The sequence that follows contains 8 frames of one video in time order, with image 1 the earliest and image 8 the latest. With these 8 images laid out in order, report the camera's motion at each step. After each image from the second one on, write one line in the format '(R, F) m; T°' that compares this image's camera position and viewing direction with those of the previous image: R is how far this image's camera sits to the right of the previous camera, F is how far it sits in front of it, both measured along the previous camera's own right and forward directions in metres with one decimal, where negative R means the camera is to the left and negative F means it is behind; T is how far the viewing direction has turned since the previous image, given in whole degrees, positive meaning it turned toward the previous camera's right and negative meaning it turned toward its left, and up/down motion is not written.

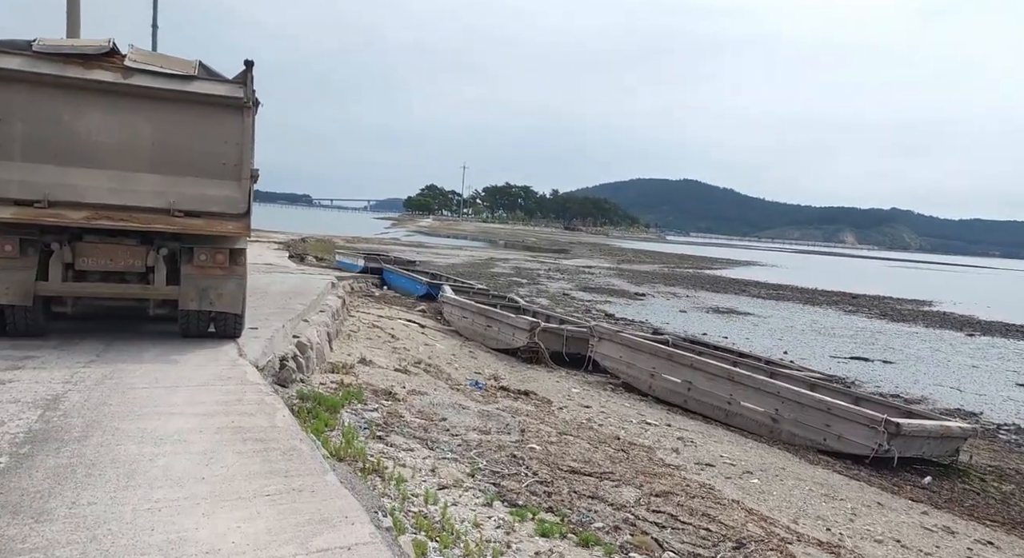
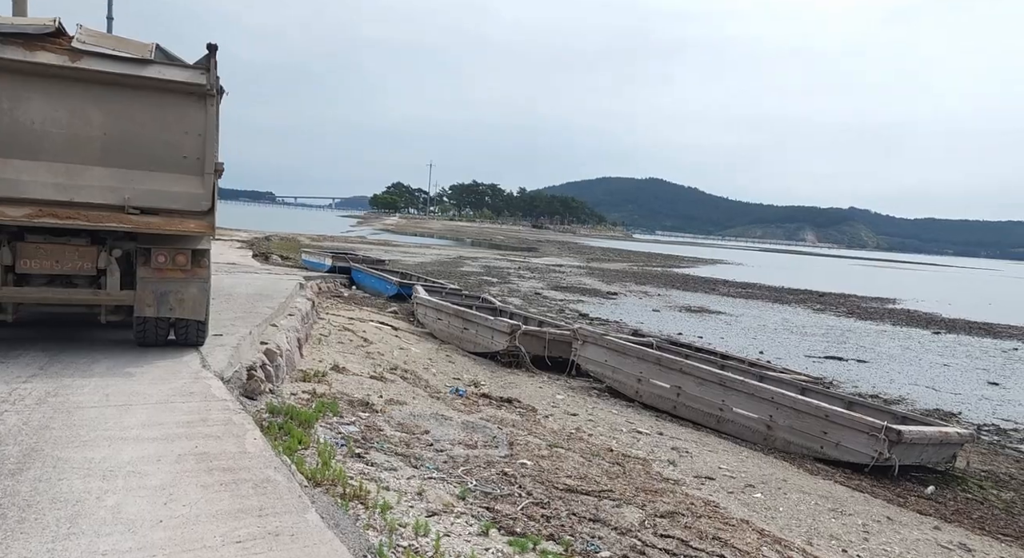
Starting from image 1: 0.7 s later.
(-0.2, +0.5) m; +2°
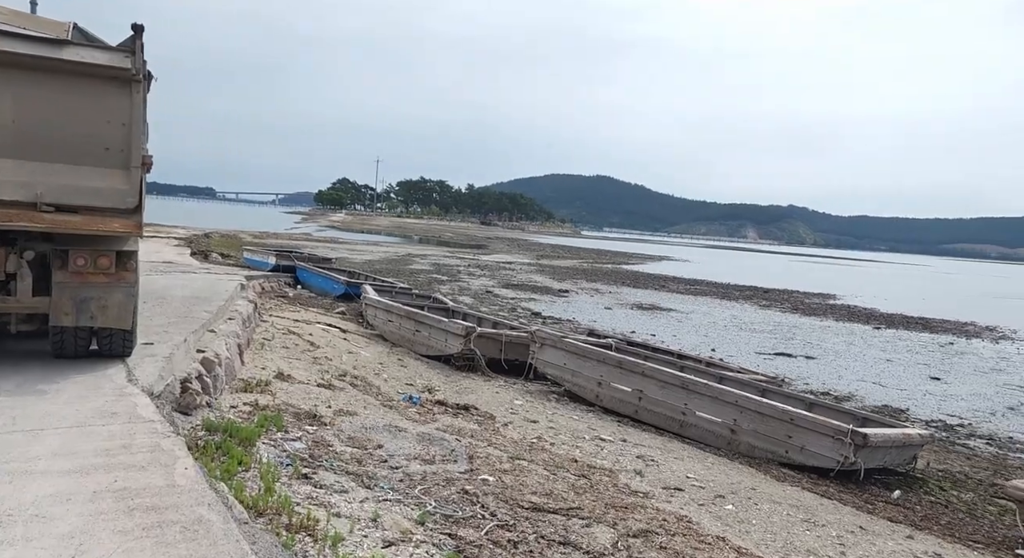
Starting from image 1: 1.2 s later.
(-0.1, +0.4) m; +4°
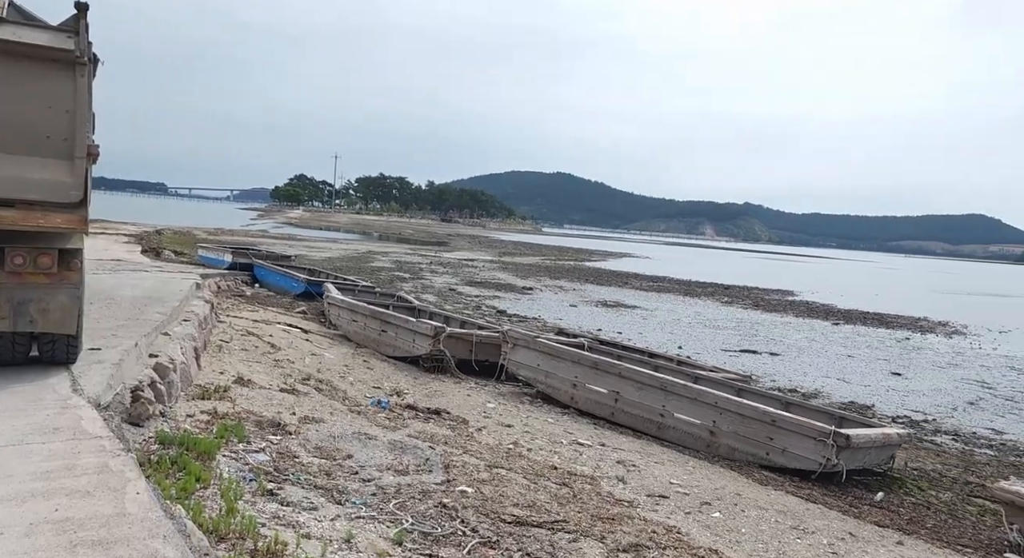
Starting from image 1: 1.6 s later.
(-0.1, +0.3) m; +3°
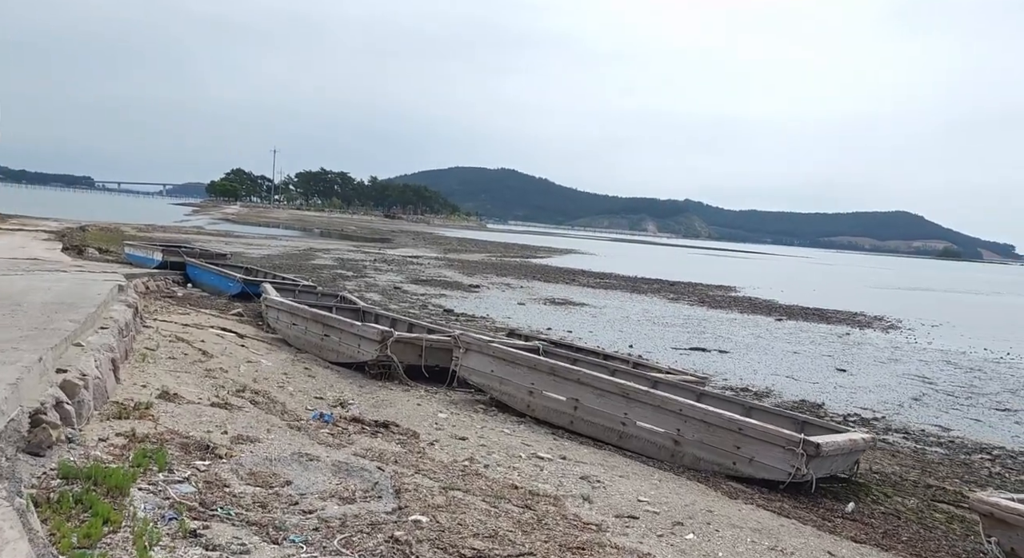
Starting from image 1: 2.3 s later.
(-0.1, +0.5) m; +4°
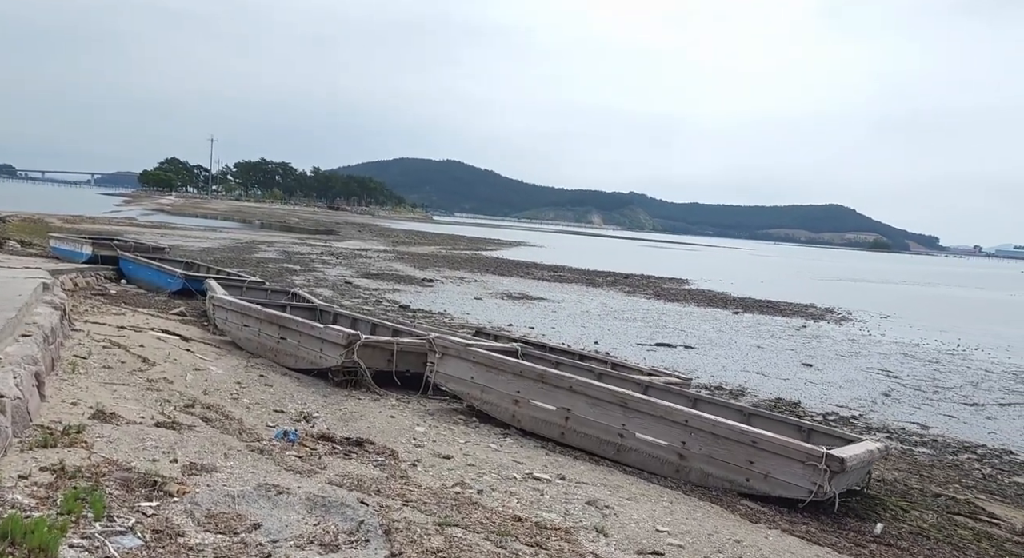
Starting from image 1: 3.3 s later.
(-0.4, +0.8) m; +4°
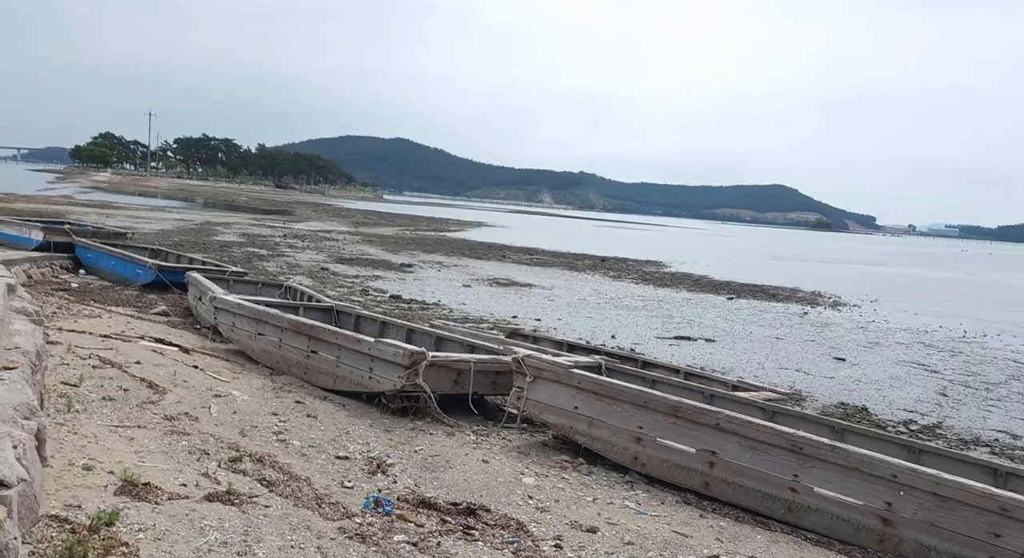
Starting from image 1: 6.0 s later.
(-1.4, +1.7) m; +3°
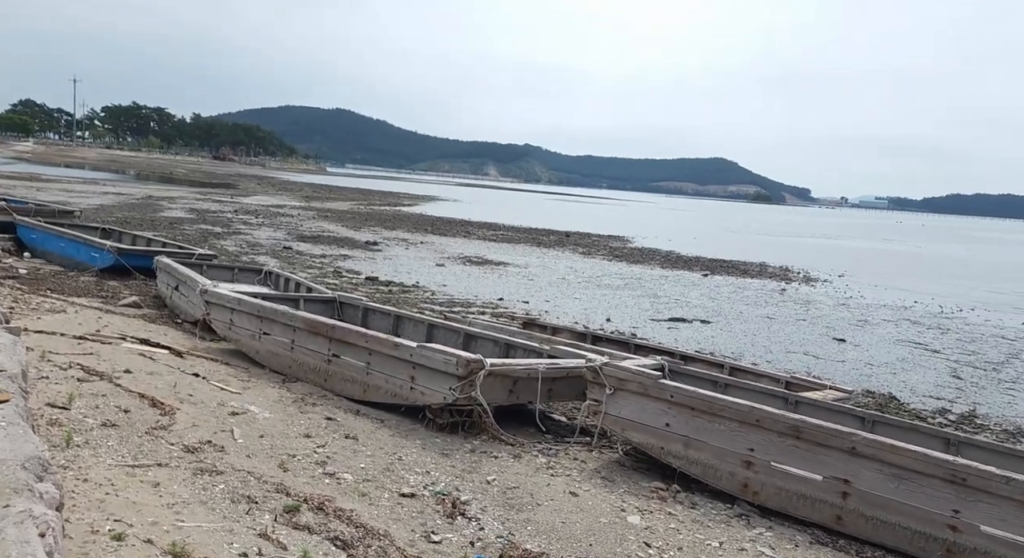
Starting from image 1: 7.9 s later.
(-1.0, +1.1) m; +4°
